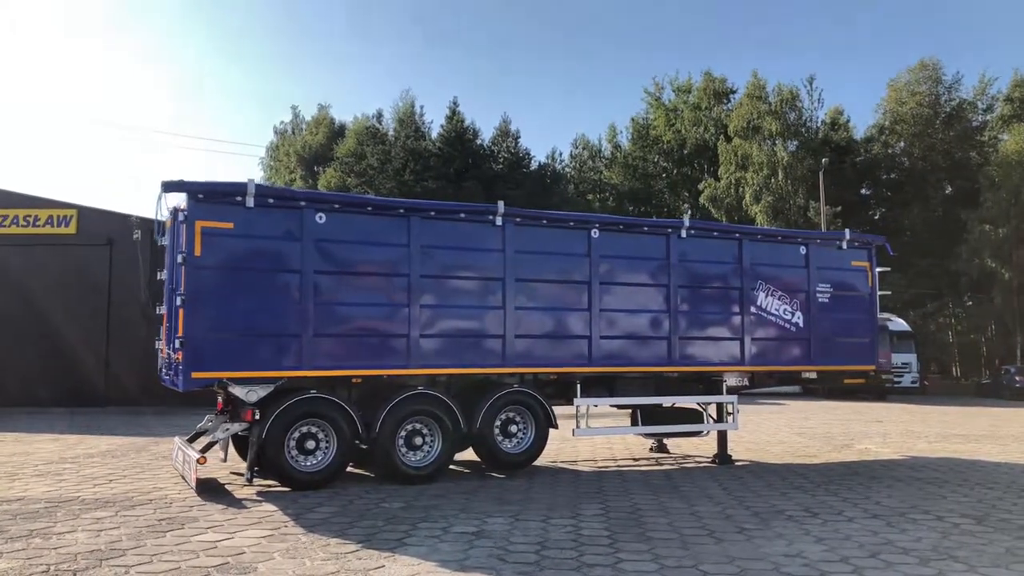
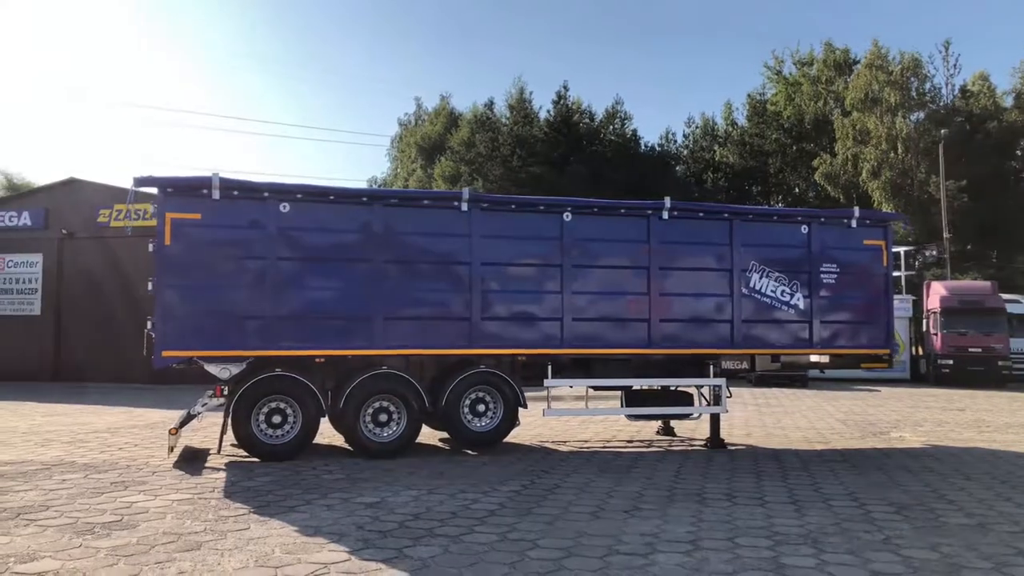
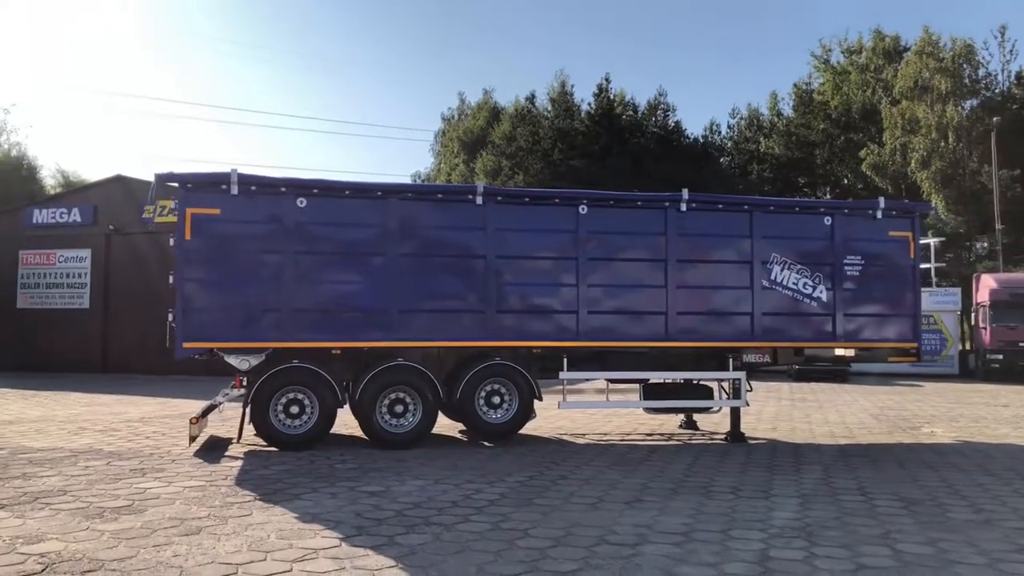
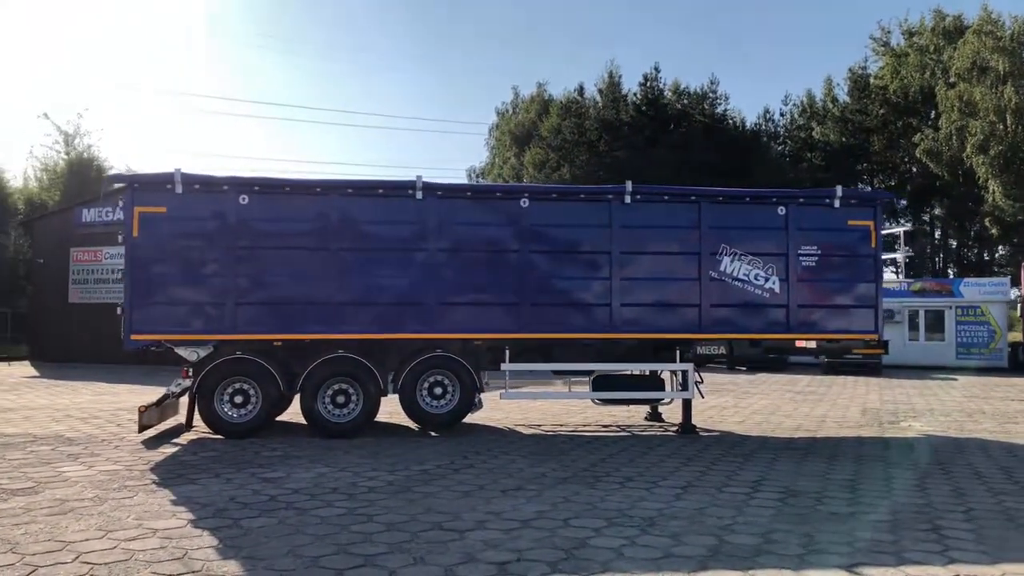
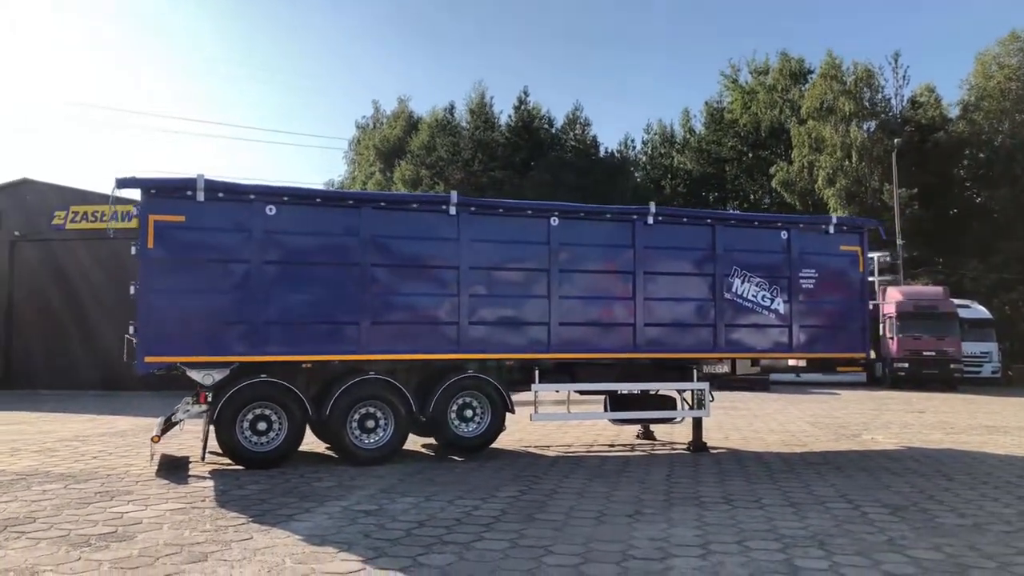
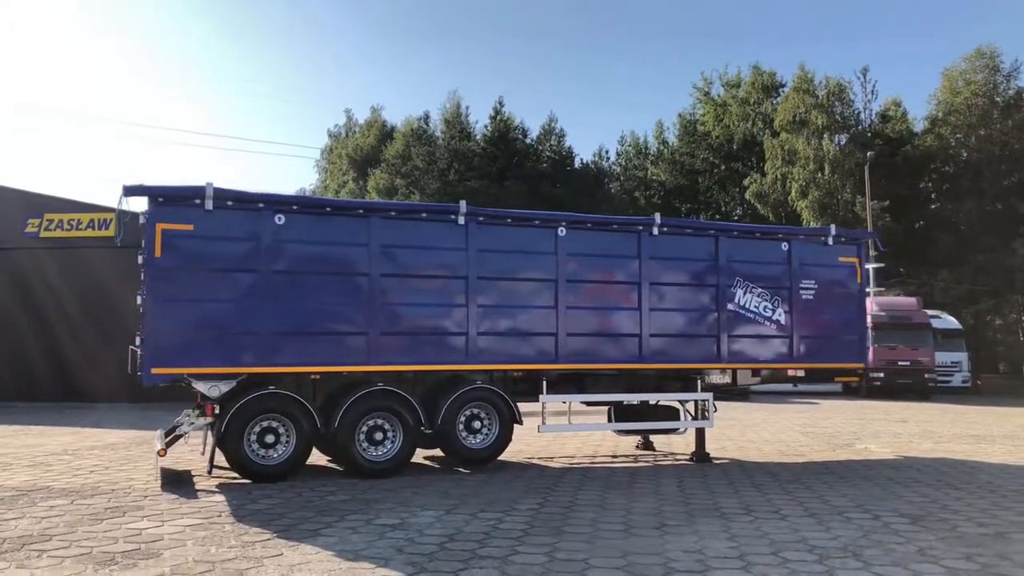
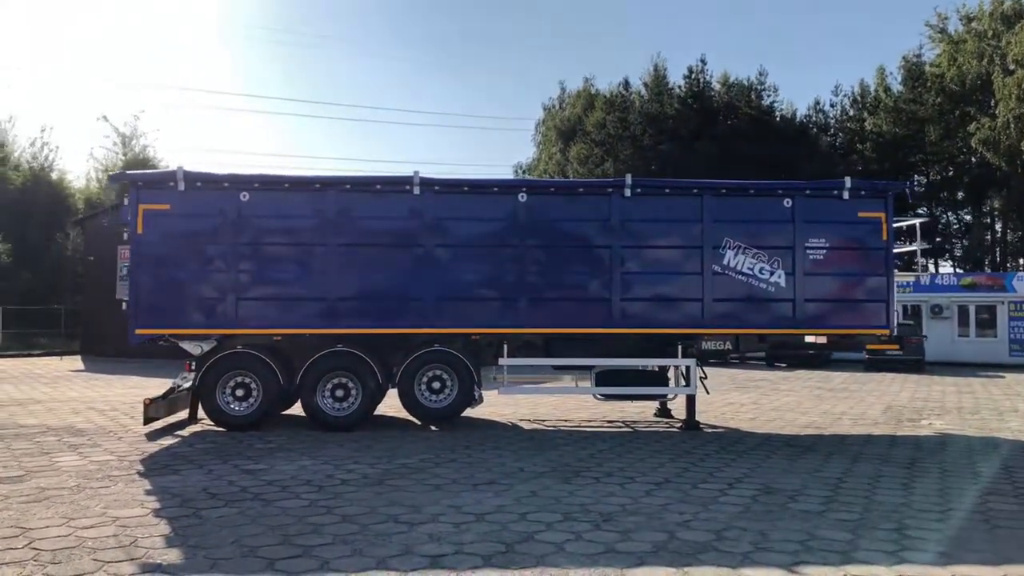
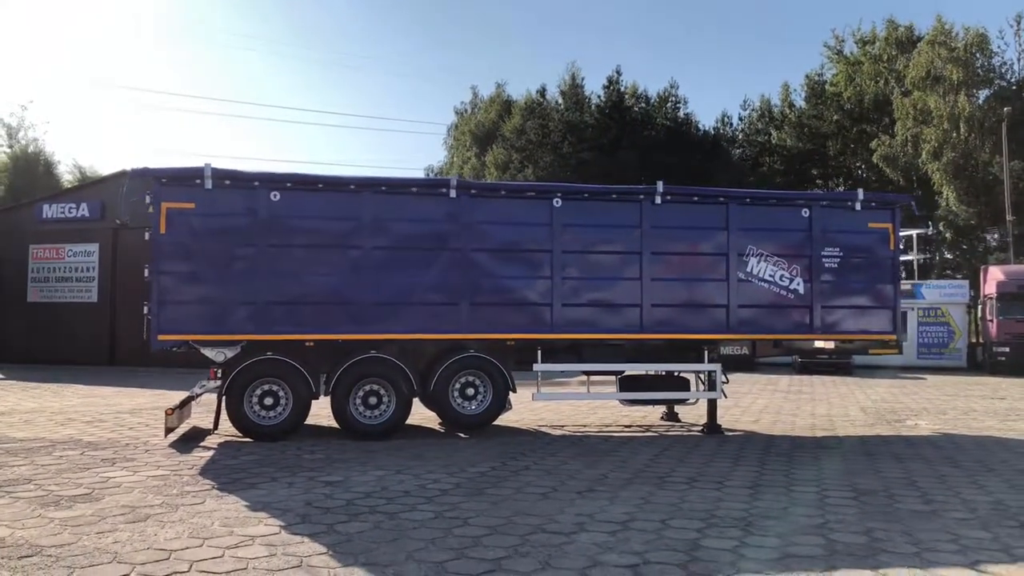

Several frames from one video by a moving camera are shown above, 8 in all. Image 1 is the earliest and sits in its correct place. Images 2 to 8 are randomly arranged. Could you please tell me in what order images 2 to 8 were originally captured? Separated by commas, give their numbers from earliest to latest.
6, 5, 2, 3, 8, 4, 7
